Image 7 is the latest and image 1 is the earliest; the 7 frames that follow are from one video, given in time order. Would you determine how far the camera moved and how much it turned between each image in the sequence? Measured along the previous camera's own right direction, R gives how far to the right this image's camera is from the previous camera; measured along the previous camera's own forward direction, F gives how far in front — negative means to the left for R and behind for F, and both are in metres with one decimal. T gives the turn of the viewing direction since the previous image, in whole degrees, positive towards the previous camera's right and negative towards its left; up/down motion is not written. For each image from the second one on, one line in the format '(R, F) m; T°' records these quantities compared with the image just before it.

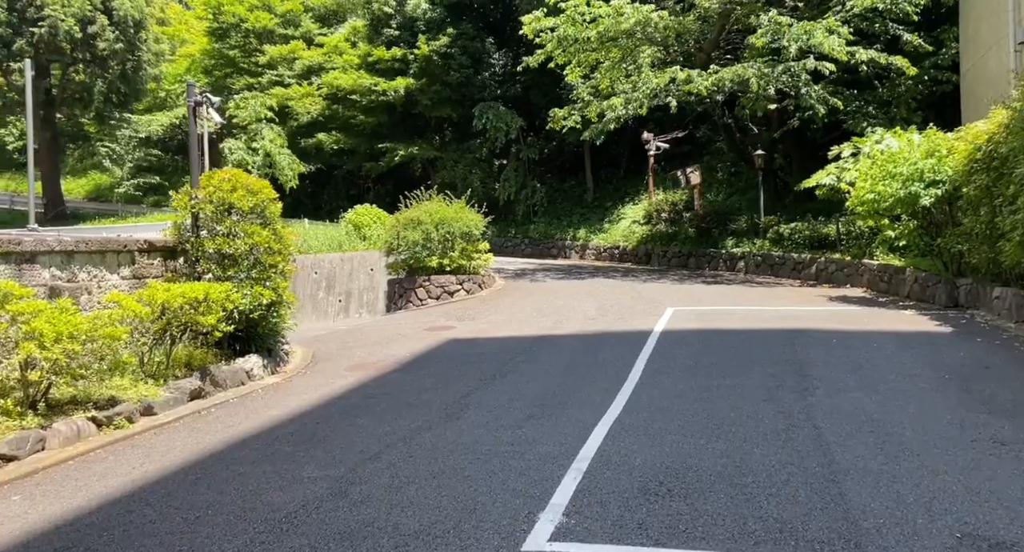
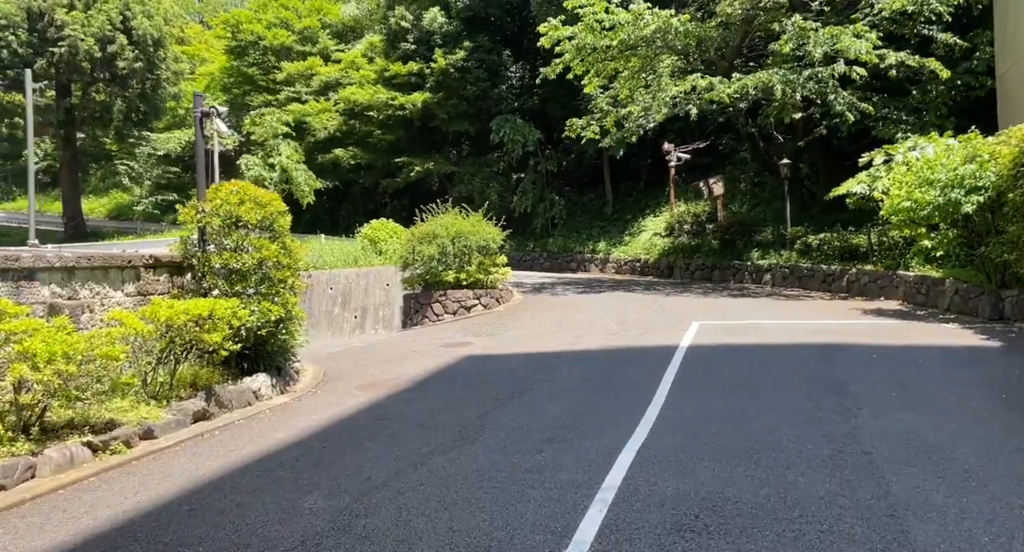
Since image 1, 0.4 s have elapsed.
(0.0, +0.4) m; -1°
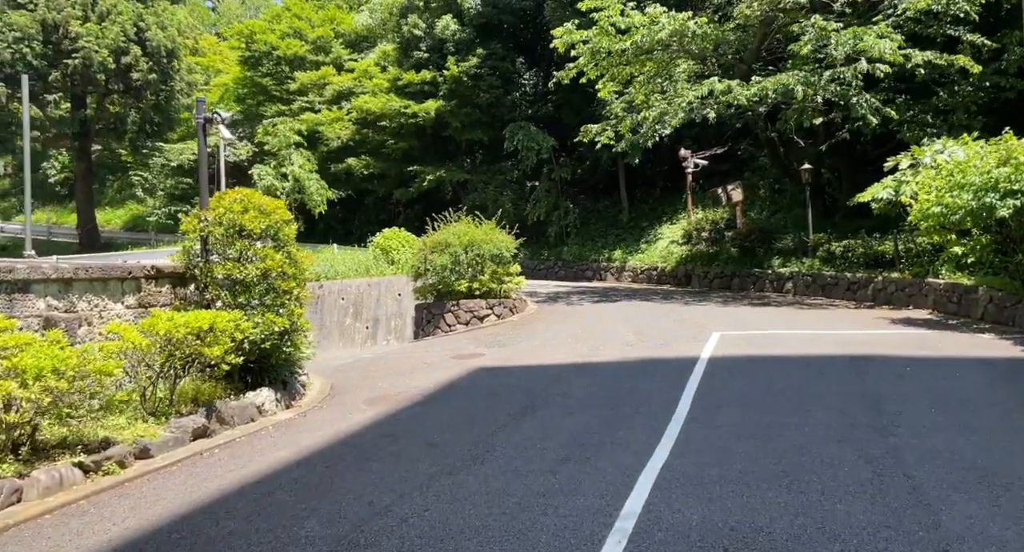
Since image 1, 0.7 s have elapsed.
(0.0, +0.3) m; -1°
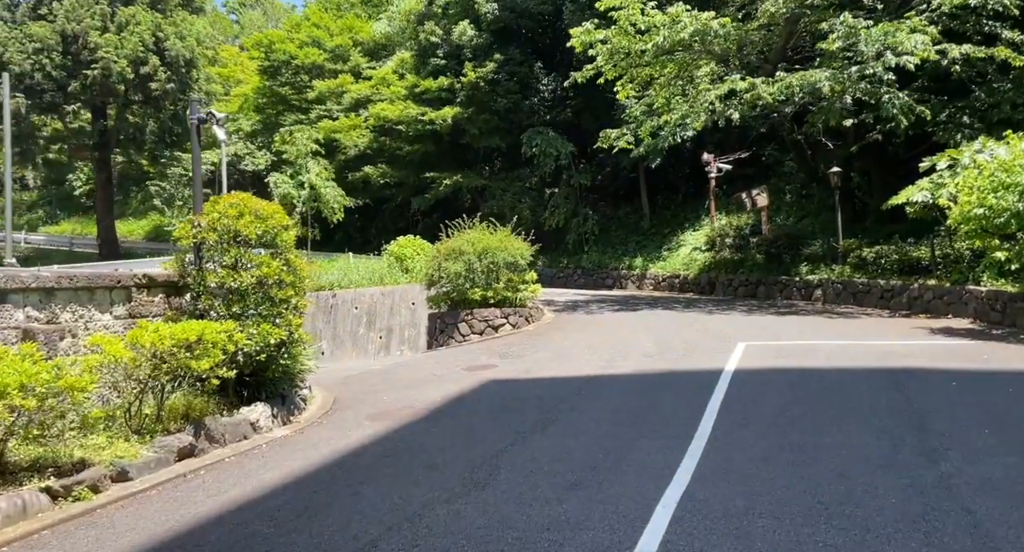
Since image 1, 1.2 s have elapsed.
(+0.1, +0.5) m; -2°
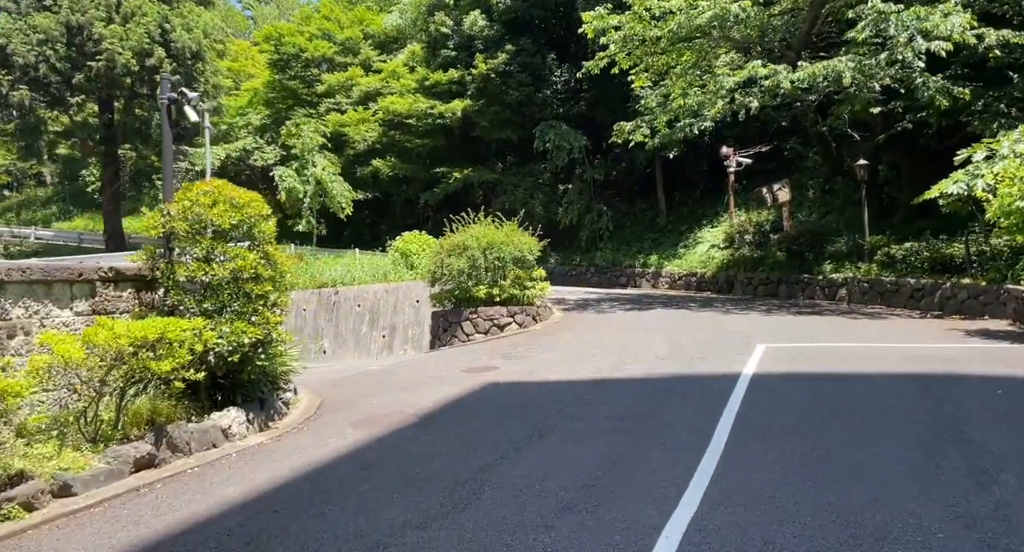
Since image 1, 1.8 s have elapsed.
(+0.2, +0.7) m; -1°
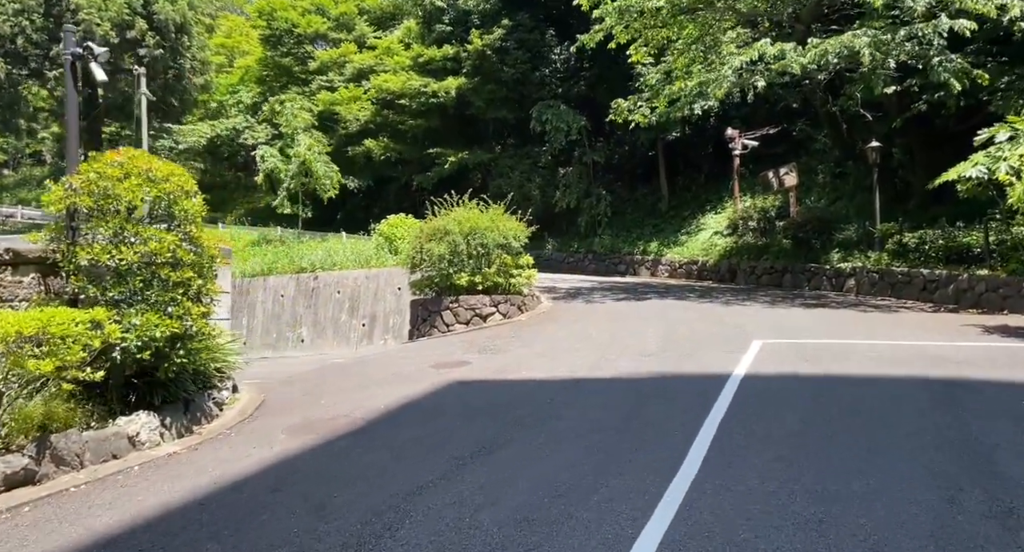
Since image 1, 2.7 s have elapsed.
(+0.4, +0.9) m; -1°
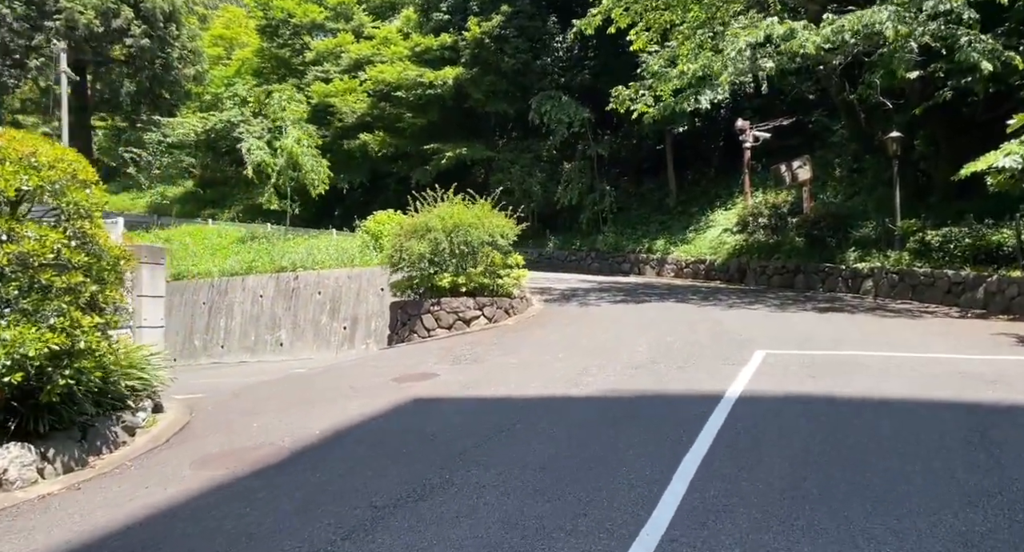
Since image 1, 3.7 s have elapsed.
(+0.5, +1.0) m; -1°
